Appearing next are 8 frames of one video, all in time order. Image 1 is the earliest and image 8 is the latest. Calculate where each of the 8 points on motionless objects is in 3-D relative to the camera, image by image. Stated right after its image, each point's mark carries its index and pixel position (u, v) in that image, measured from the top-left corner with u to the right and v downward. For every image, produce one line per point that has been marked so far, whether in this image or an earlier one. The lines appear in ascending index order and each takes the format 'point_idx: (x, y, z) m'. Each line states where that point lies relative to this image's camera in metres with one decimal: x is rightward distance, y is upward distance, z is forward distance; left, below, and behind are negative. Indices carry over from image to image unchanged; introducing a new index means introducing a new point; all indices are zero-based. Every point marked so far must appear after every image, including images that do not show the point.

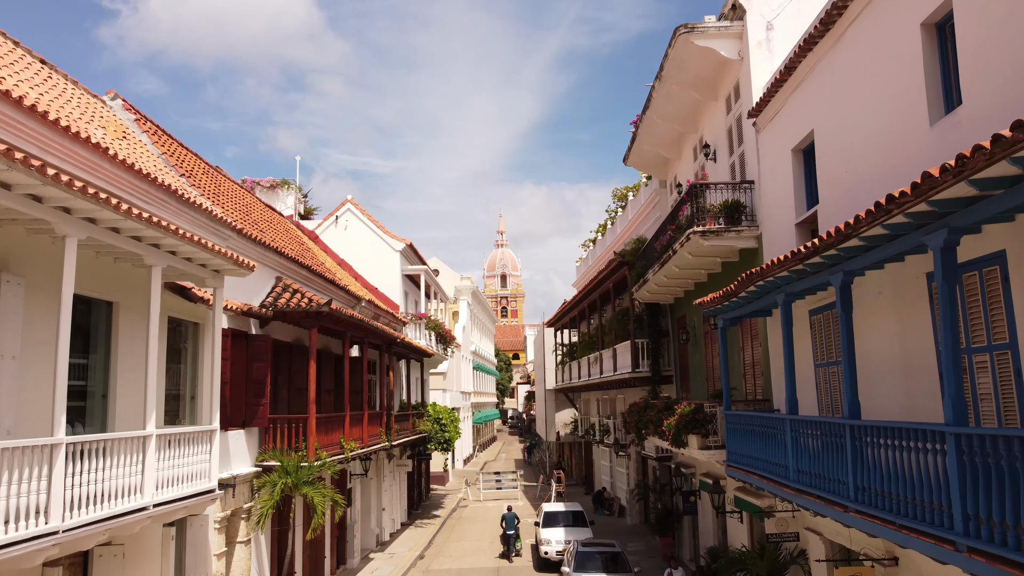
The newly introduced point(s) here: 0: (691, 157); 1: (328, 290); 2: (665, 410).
0: (+3.0, +2.2, +17.8) m
1: (-3.3, 0.0, +18.8) m
2: (+2.1, -1.7, +14.4) m
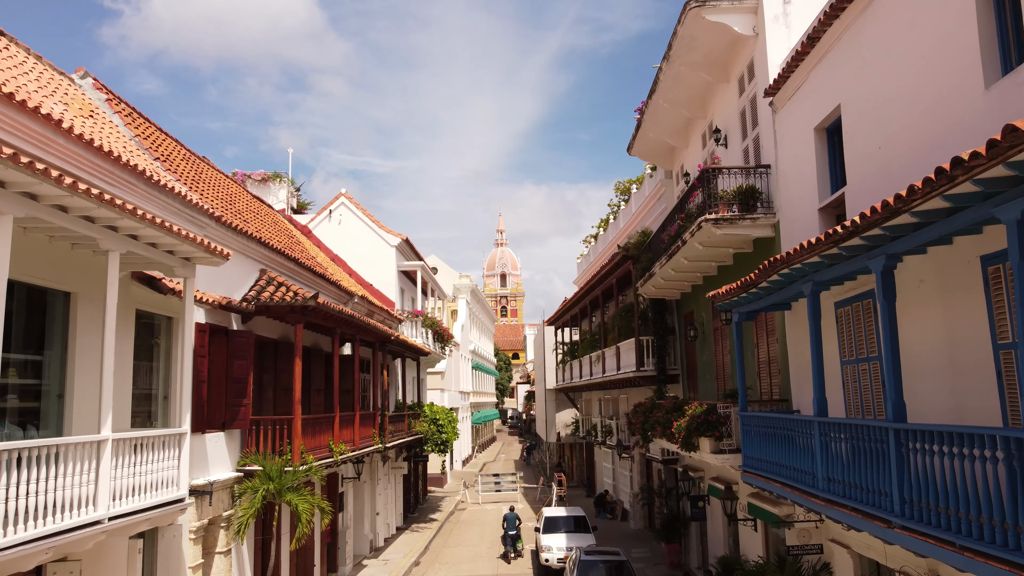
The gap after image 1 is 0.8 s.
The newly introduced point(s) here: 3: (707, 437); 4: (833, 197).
0: (+3.0, +2.3, +16.9) m
1: (-3.4, +0.1, +18.0) m
2: (+2.1, -1.6, +13.5) m
3: (+2.2, -1.7, +11.6) m
4: (+3.0, +0.8, +9.8) m
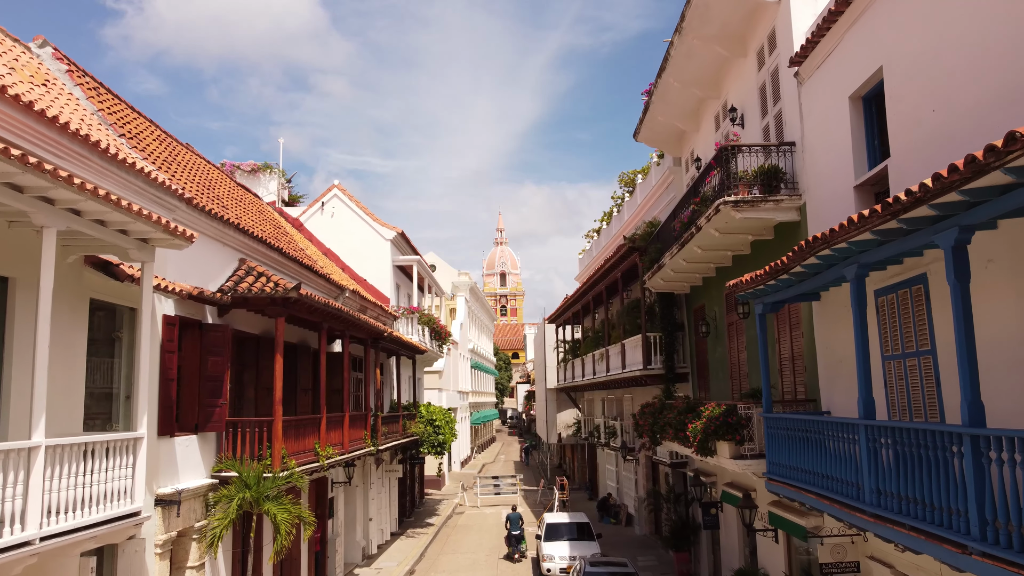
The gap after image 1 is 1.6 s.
0: (+3.0, +2.5, +15.8) m
1: (-3.4, +0.2, +16.9) m
2: (+2.1, -1.5, +12.5) m
3: (+2.2, -1.5, +10.5) m
4: (+3.0, +1.0, +8.7) m
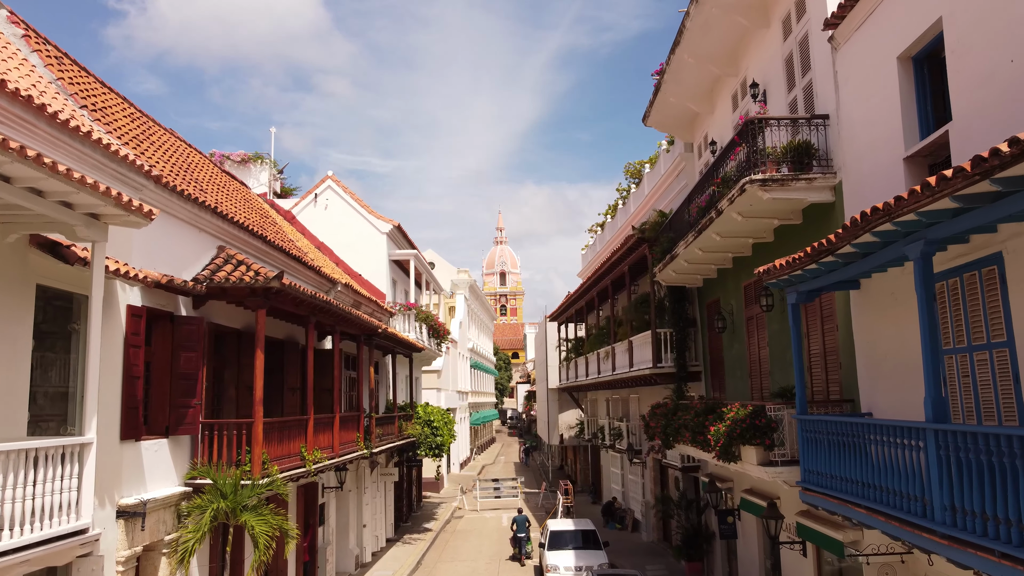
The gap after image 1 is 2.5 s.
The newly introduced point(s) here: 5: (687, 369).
0: (+3.0, +2.6, +14.8) m
1: (-3.3, +0.3, +15.8) m
2: (+2.1, -1.4, +11.4) m
3: (+2.2, -1.4, +9.5) m
4: (+3.0, +1.1, +7.7) m
5: (+2.8, -1.3, +17.0) m
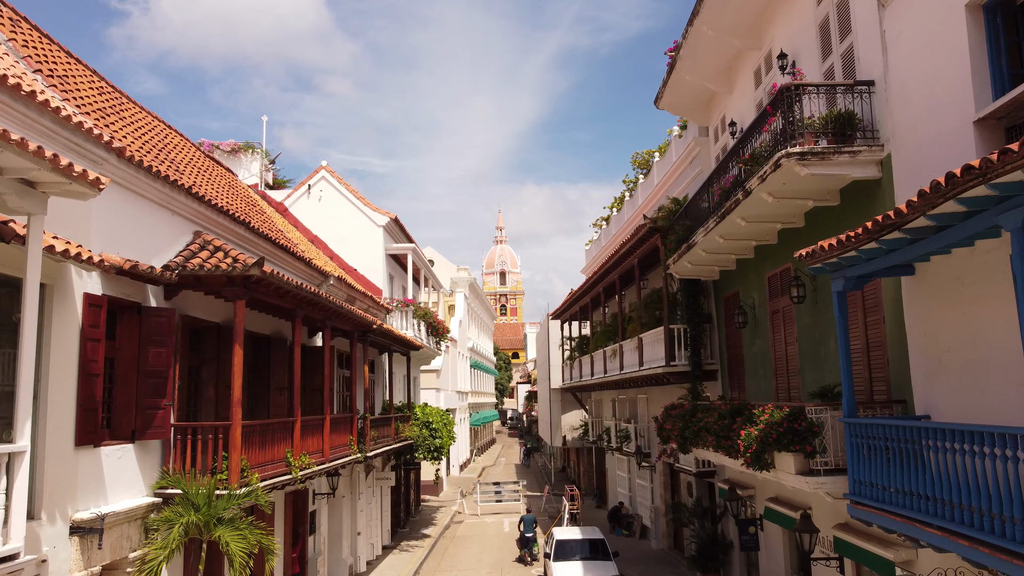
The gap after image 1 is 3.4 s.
0: (+3.1, +2.7, +13.7) m
1: (-3.3, +0.4, +14.8) m
2: (+2.2, -1.3, +10.3) m
3: (+2.3, -1.3, +8.4) m
4: (+3.1, +1.2, +6.6) m
5: (+2.9, -1.2, +15.9) m
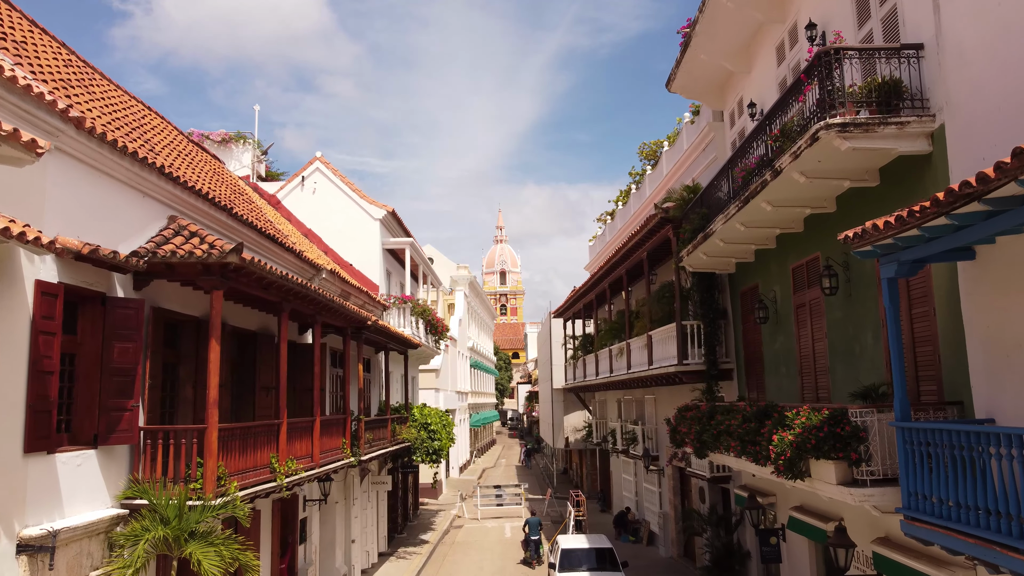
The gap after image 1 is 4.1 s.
0: (+3.1, +2.8, +12.7) m
1: (-3.2, +0.5, +13.8) m
2: (+2.2, -1.2, +9.4) m
3: (+2.3, -1.2, +7.4) m
4: (+3.1, +1.3, +5.7) m
5: (+2.9, -1.1, +15.0) m
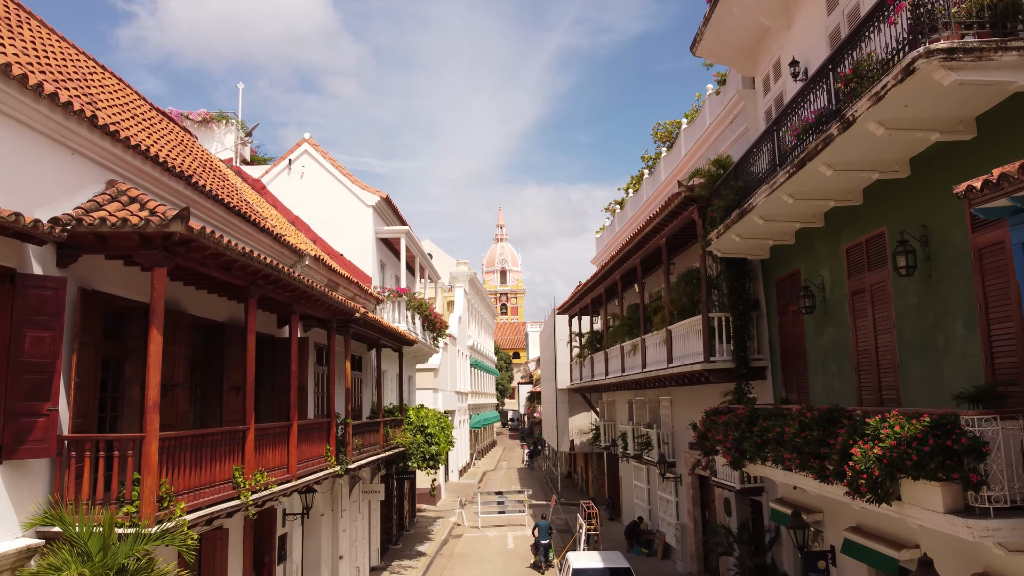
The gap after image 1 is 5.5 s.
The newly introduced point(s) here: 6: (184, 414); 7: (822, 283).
0: (+3.2, +2.9, +11.0) m
1: (-3.2, +0.7, +12.1) m
2: (+2.3, -1.0, +7.7) m
3: (+2.4, -1.1, +5.7) m
4: (+3.2, +1.4, +4.0) m
5: (+3.0, -1.0, +13.3) m
6: (-3.1, -1.2, +9.9) m
7: (+3.2, +0.1, +10.9) m
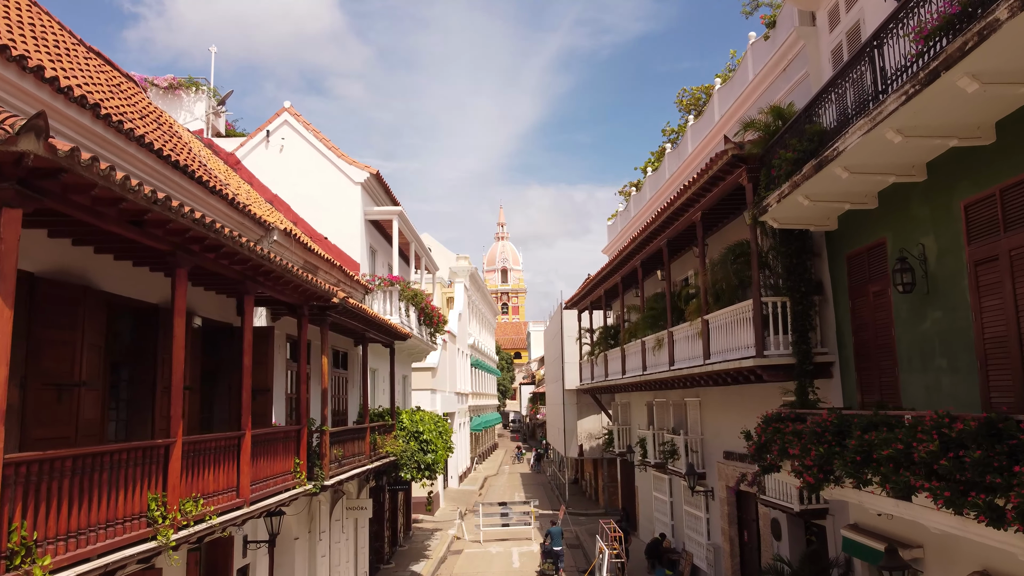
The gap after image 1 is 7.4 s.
0: (+3.3, +3.2, +8.6) m
1: (-3.1, +0.9, +9.7) m
2: (+2.4, -0.8, +5.3) m
3: (+2.5, -0.8, +3.3) m
4: (+3.3, +1.7, +1.5) m
5: (+3.1, -0.7, +10.8) m
6: (-3.0, -1.0, +7.5) m
7: (+3.4, +0.3, +8.5) m
